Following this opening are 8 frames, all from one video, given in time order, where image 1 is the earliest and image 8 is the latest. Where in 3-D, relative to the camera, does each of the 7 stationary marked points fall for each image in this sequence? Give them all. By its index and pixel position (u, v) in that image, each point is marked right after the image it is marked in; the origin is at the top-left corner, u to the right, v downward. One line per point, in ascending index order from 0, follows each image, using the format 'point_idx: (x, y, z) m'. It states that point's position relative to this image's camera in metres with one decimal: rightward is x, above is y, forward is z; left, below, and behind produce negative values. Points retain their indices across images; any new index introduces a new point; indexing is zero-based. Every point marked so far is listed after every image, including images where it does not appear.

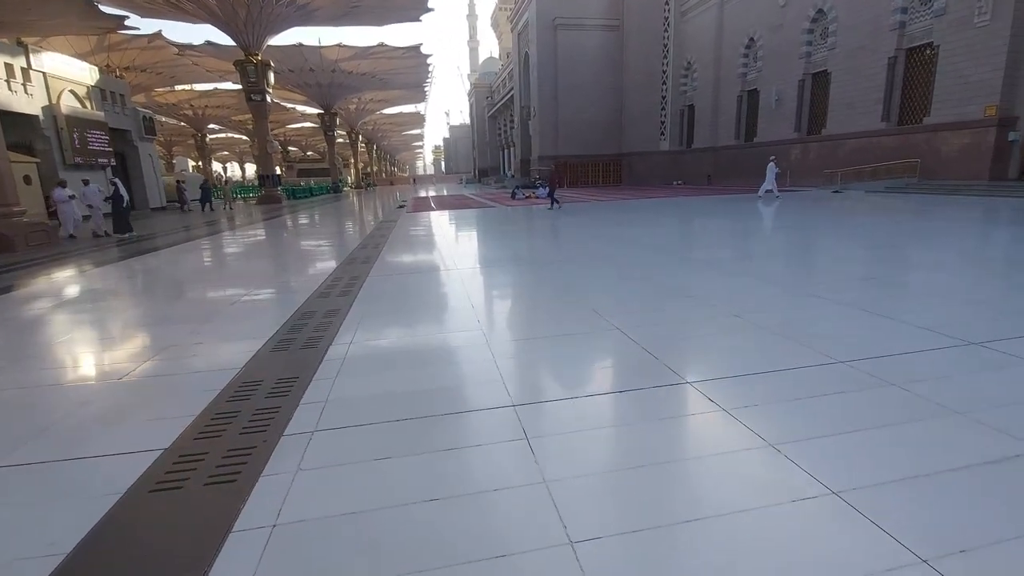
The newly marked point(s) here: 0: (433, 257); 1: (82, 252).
0: (-1.2, +0.5, +7.1) m
1: (-6.2, +0.5, +7.3) m
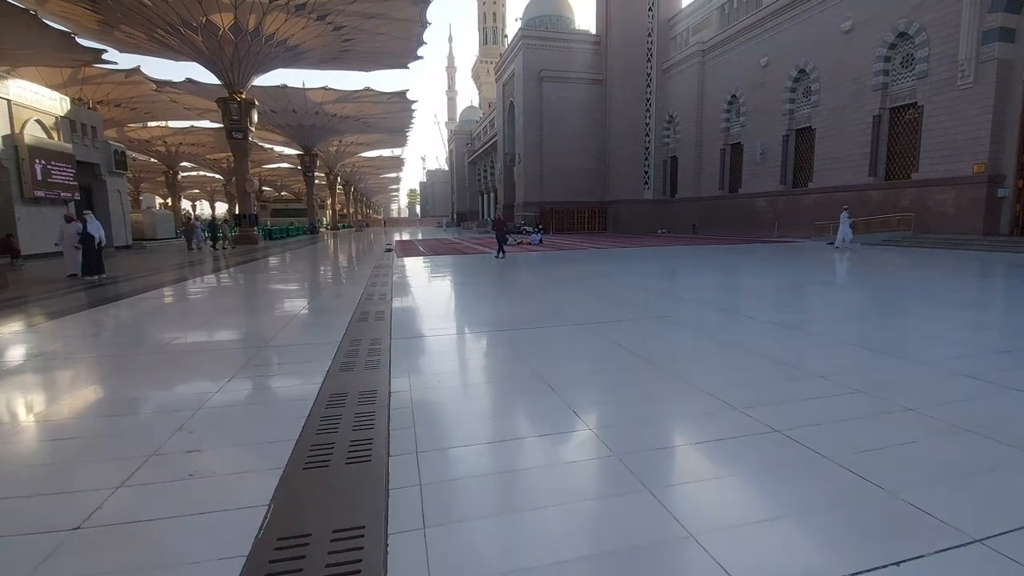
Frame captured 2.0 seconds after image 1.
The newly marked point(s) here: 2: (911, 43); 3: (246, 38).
0: (-1.1, -0.2, +6.5) m
1: (-6.0, -0.2, +6.5) m
2: (+9.1, +5.6, +11.7) m
3: (-7.8, +7.4, +15.0) m
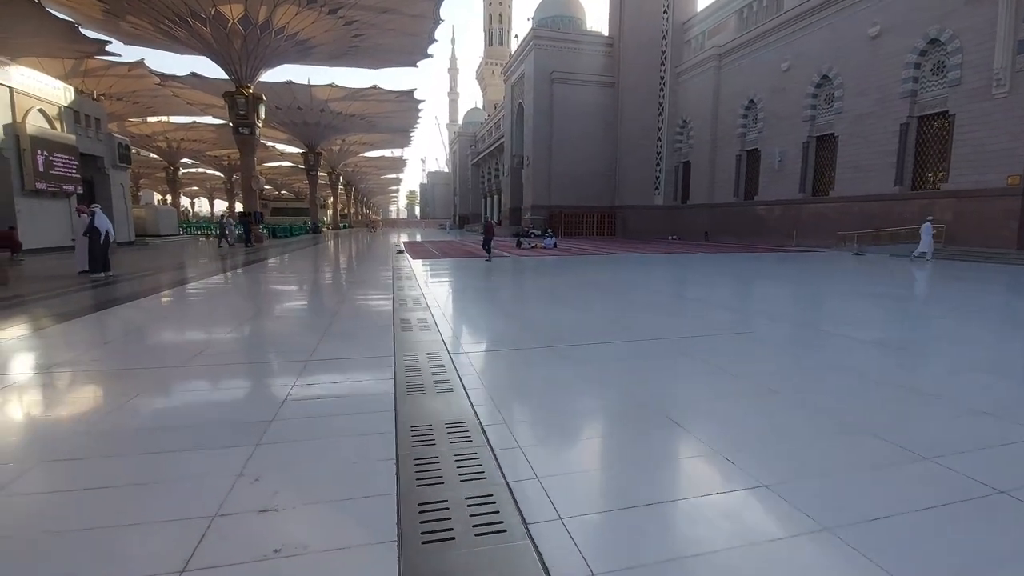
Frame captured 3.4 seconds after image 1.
0: (-0.7, -0.3, +6.1) m
1: (-5.7, -0.1, +6.1) m
2: (+9.6, +5.3, +11.4) m
3: (-7.3, +7.4, +14.6) m
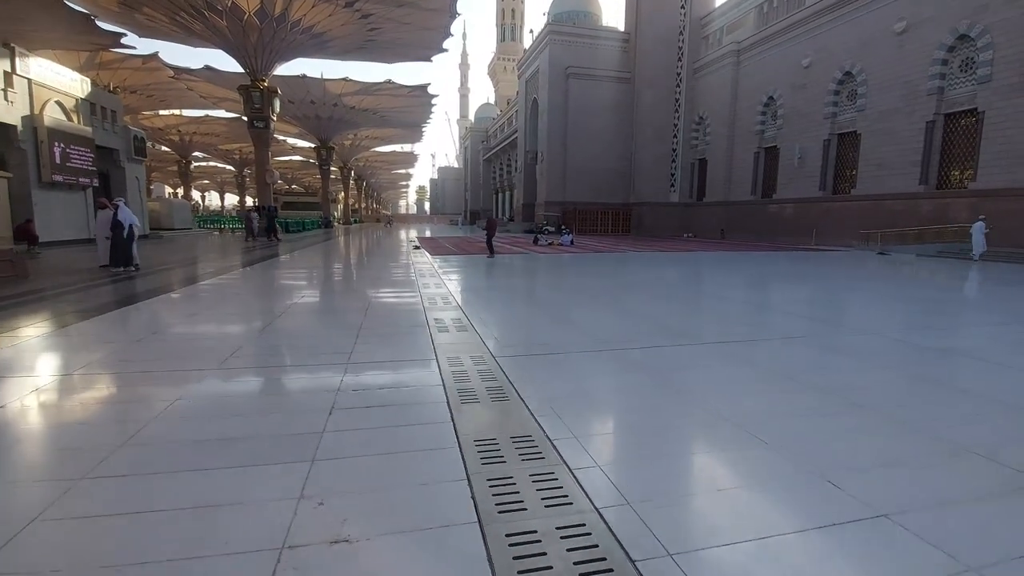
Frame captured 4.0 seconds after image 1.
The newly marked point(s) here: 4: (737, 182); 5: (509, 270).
0: (-0.4, -0.2, +6.0) m
1: (-5.4, 0.0, +6.0) m
2: (+10.0, +5.2, +11.1) m
3: (-6.8, +7.5, +14.6) m
4: (+8.1, +3.8, +18.3) m
5: (-0.1, +0.4, +11.5) m
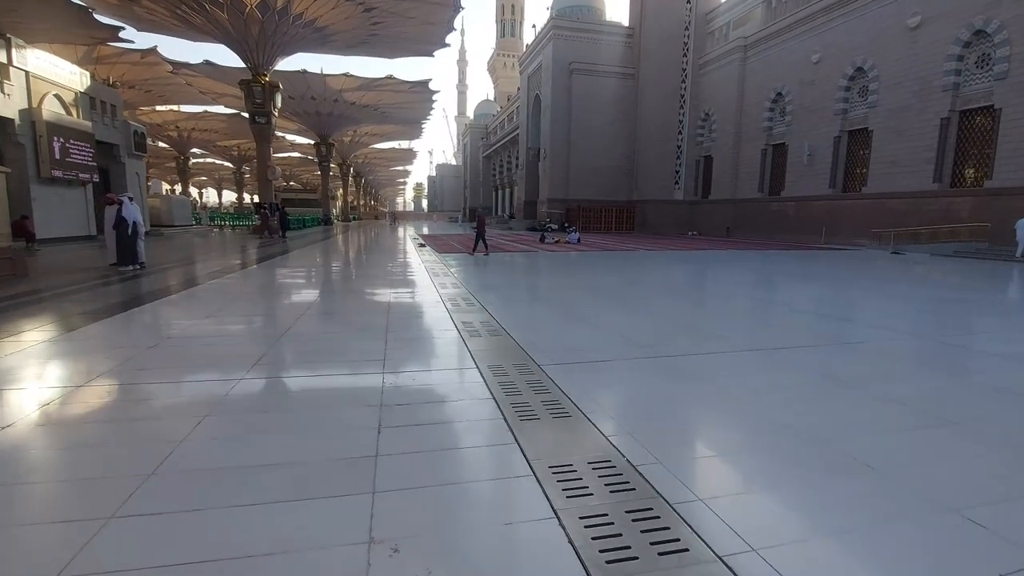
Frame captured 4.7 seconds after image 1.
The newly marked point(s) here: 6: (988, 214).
0: (-0.2, -0.2, +5.8) m
1: (-5.2, 0.0, +5.8) m
2: (+10.2, +5.3, +10.9) m
3: (-6.7, +7.6, +14.3) m
4: (+8.2, +3.8, +18.1) m
5: (+0.1, +0.4, +11.3) m
6: (+10.2, +1.6, +10.9) m
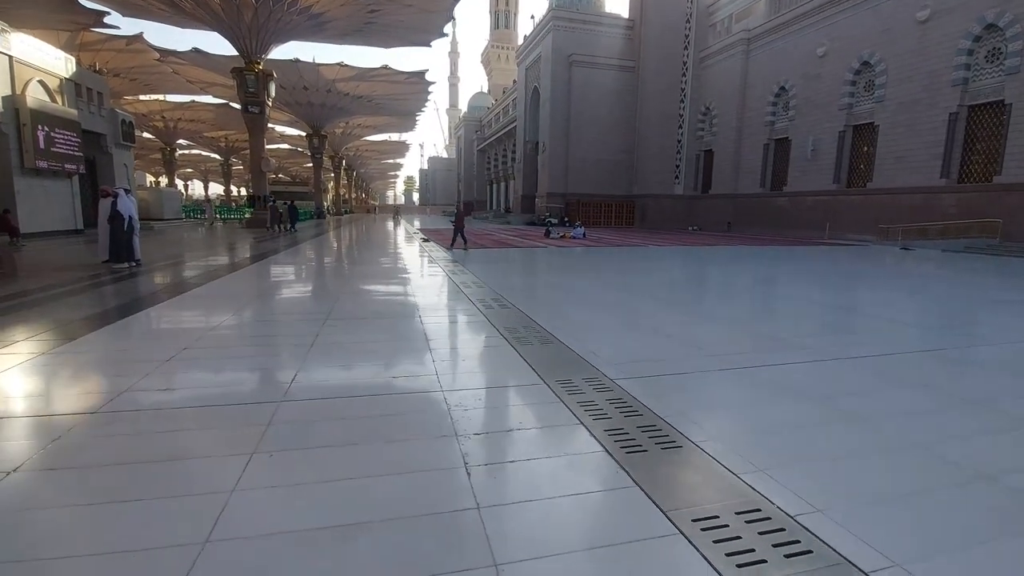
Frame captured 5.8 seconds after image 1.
0: (0.0, -0.2, +5.6) m
1: (-5.0, 0.0, +5.4) m
2: (+10.3, +5.3, +10.8) m
3: (-6.6, +7.7, +13.8) m
4: (+8.2, +4.0, +18.0) m
5: (+0.2, +0.5, +11.0) m
6: (+10.3, +1.7, +10.9) m
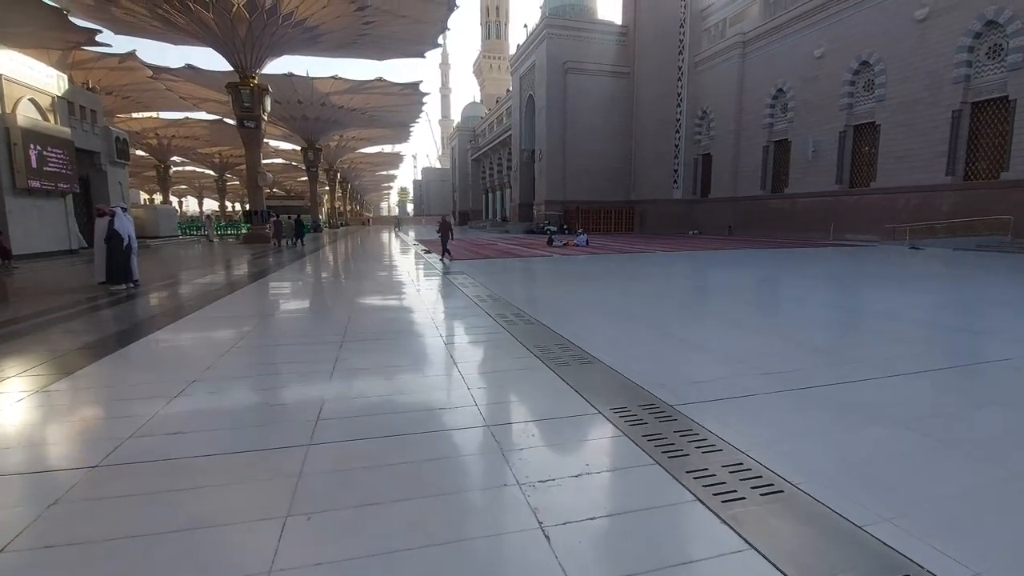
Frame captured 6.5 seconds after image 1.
0: (+0.1, -0.3, +5.4) m
1: (-4.8, -0.3, +5.2) m
2: (+10.3, +5.4, +10.7) m
3: (-6.7, +7.3, +13.7) m
4: (+8.2, +3.9, +17.9) m
5: (+0.3, +0.3, +10.8) m
6: (+10.4, +1.7, +10.7) m
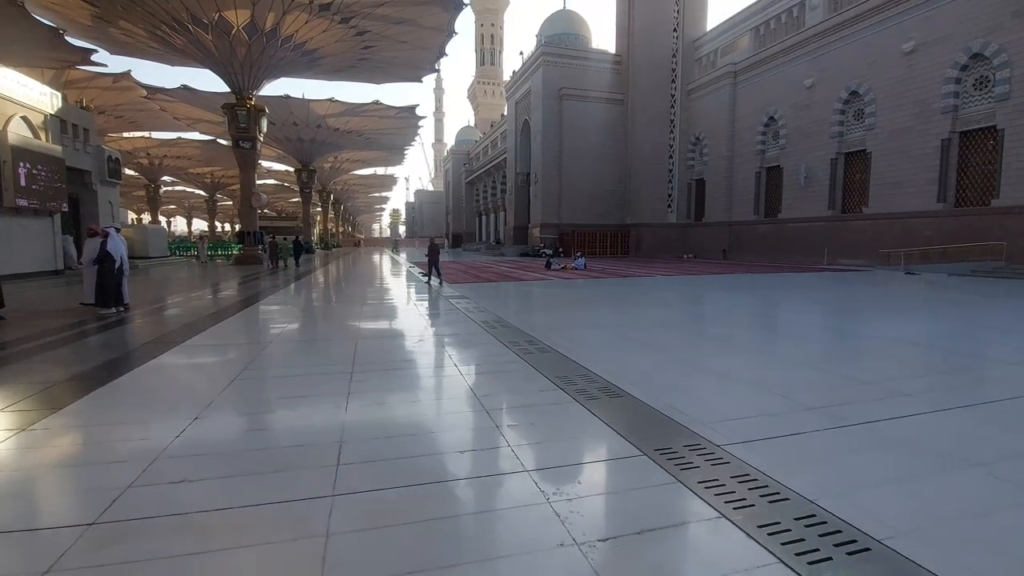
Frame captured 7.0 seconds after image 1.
0: (+0.2, -0.6, +5.2) m
1: (-4.8, -0.5, +5.0) m
2: (+10.2, +4.8, +11.0) m
3: (-6.8, +6.7, +13.7) m
4: (+8.0, +3.0, +18.1) m
5: (+0.2, -0.2, +10.7) m
6: (+10.3, +1.2, +10.9) m
